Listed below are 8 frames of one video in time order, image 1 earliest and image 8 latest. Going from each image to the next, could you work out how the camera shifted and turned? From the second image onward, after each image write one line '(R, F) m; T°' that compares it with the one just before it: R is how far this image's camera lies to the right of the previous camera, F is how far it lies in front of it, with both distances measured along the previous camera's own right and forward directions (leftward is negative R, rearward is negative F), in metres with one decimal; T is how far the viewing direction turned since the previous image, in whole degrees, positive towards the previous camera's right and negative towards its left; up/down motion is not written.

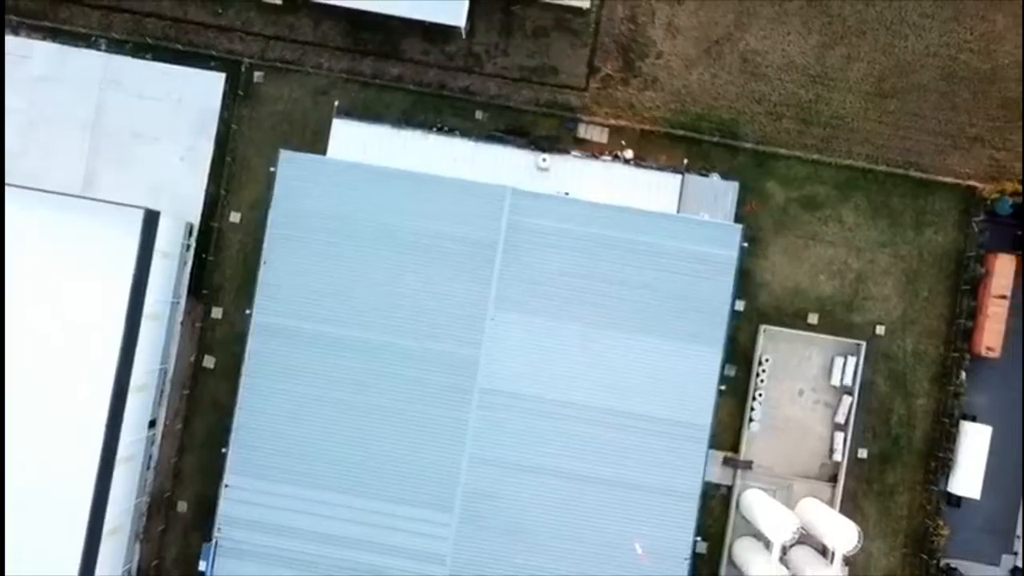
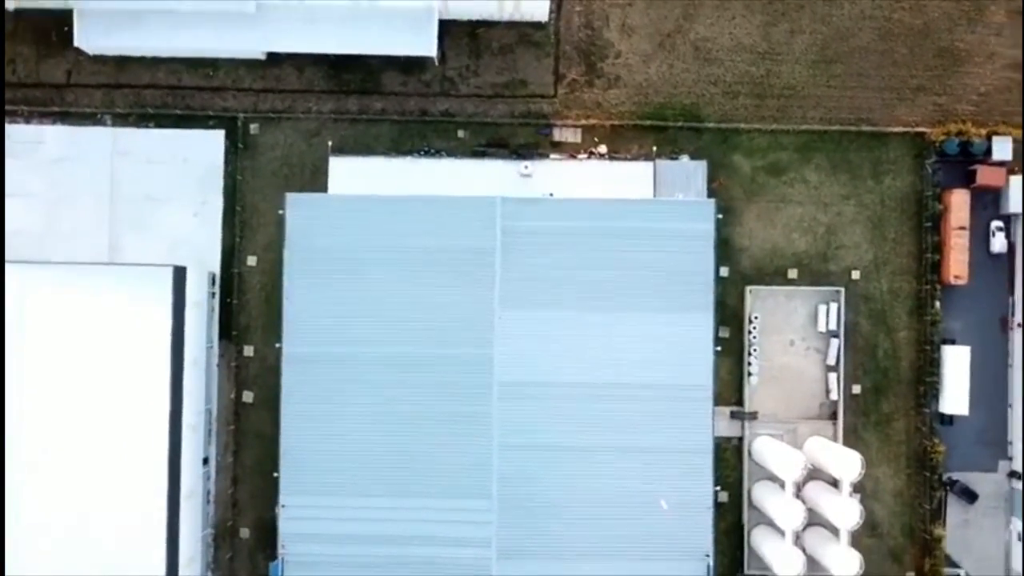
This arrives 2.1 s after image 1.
(-0.2, -1.6) m; 0°
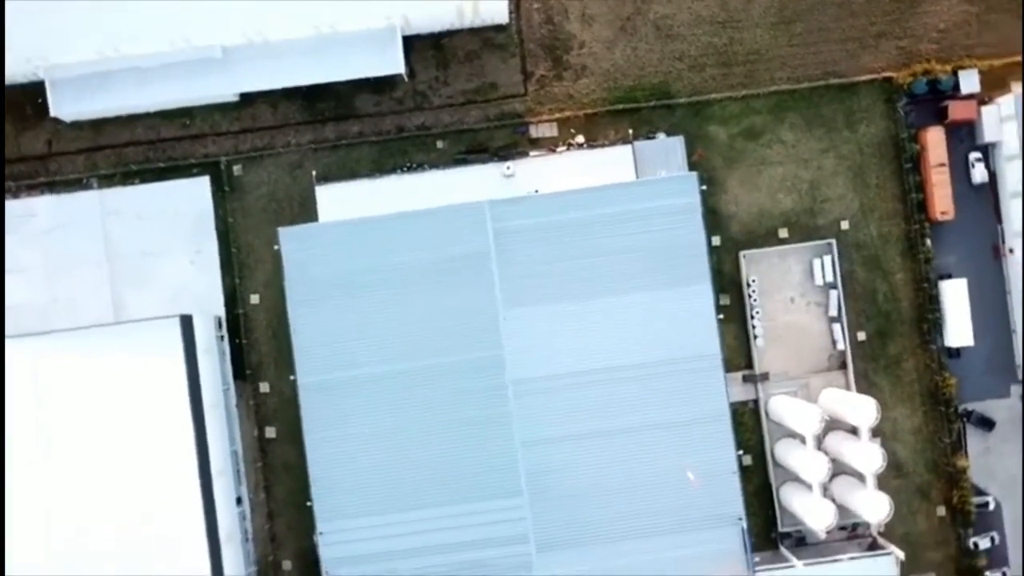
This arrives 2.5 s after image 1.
(0.0, -0.3) m; 0°
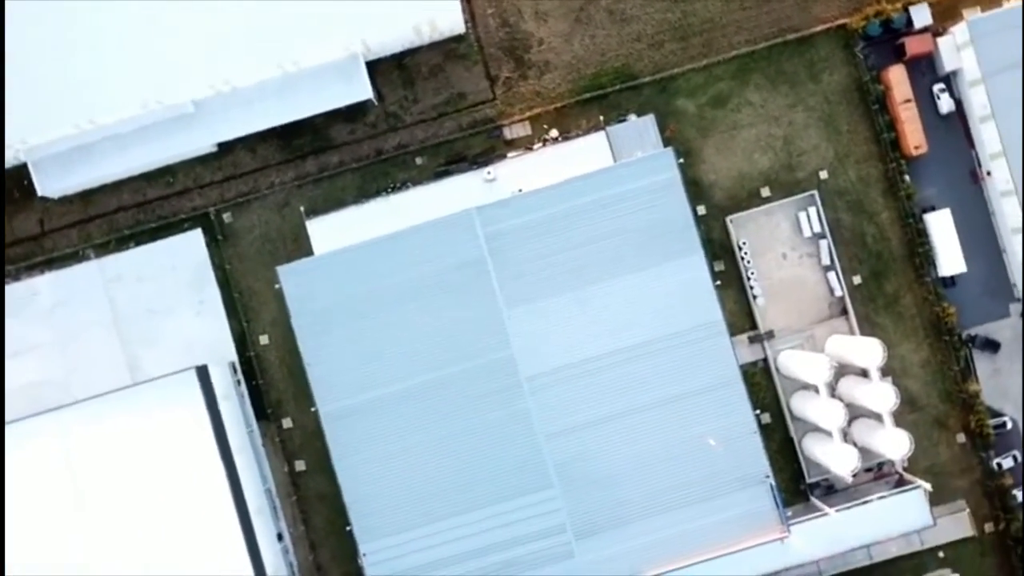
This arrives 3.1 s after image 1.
(0.0, -0.4) m; 0°
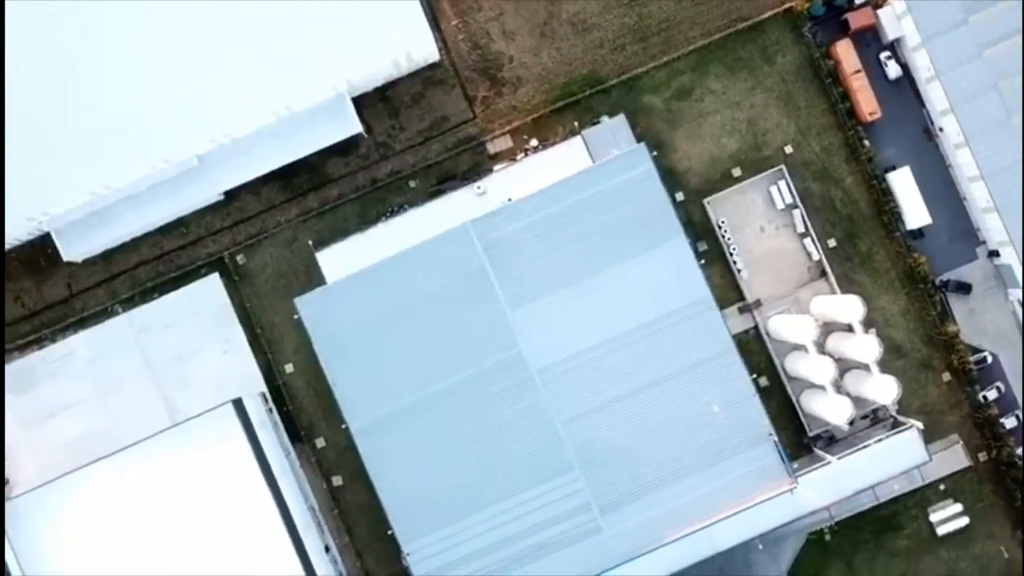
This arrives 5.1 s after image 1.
(-0.3, -1.5) m; +1°
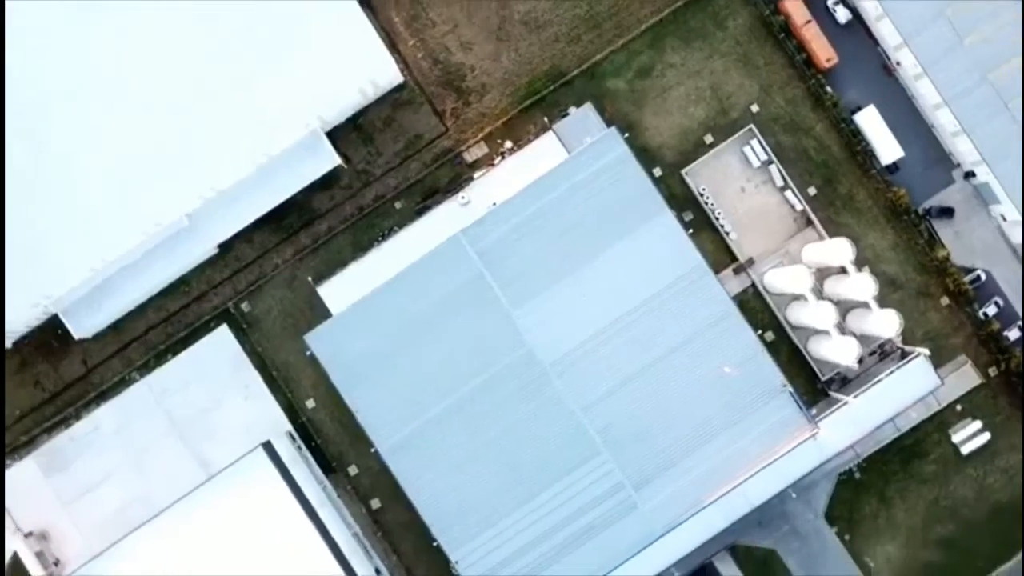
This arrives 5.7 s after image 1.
(-0.1, -0.5) m; 0°
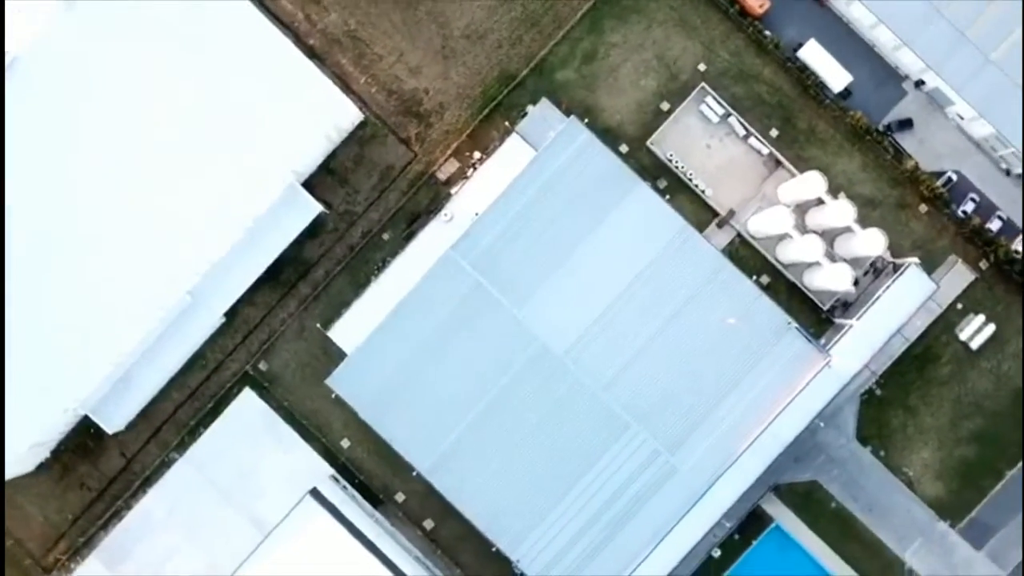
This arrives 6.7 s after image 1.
(-0.2, -0.7) m; 0°
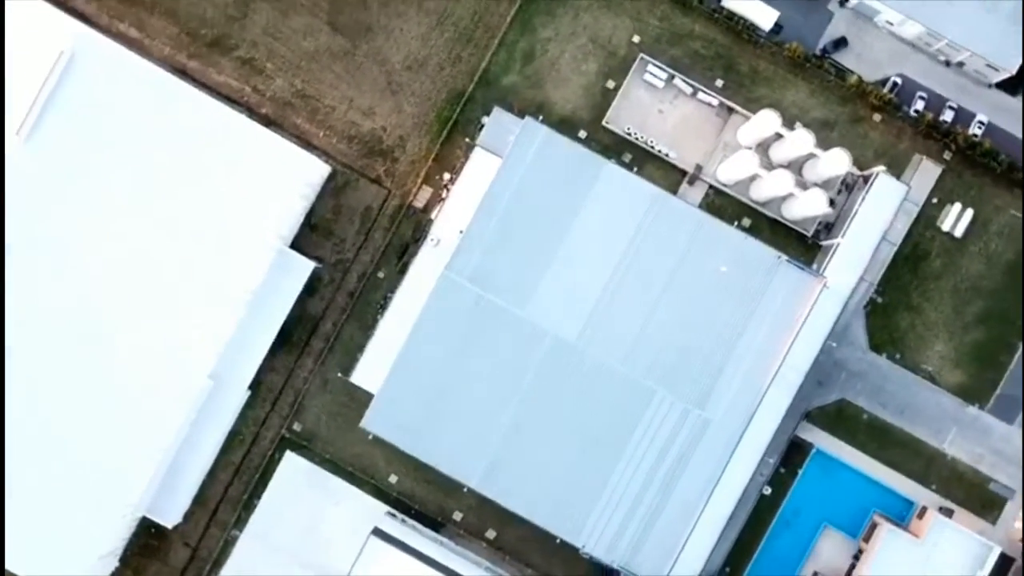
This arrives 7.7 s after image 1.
(-0.2, -0.8) m; +1°
